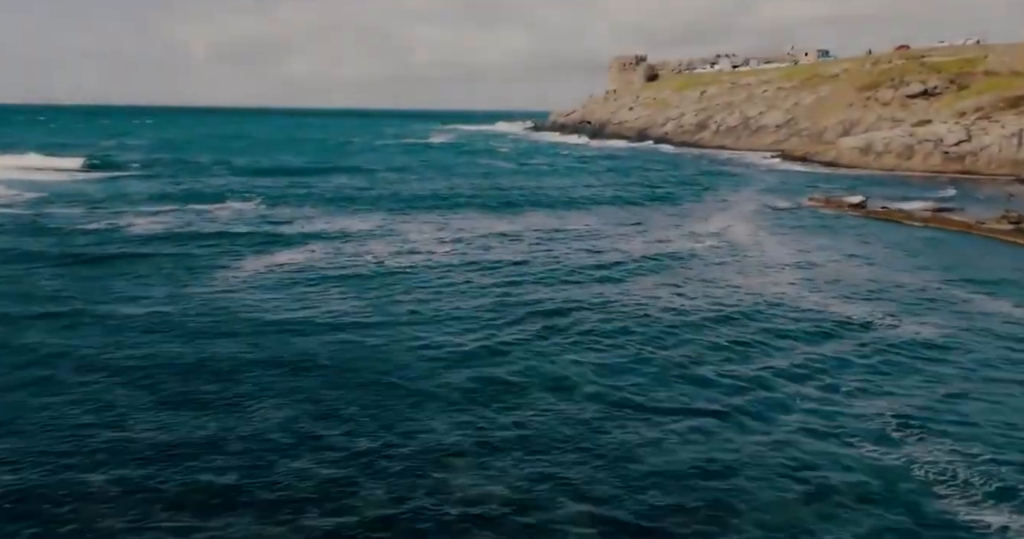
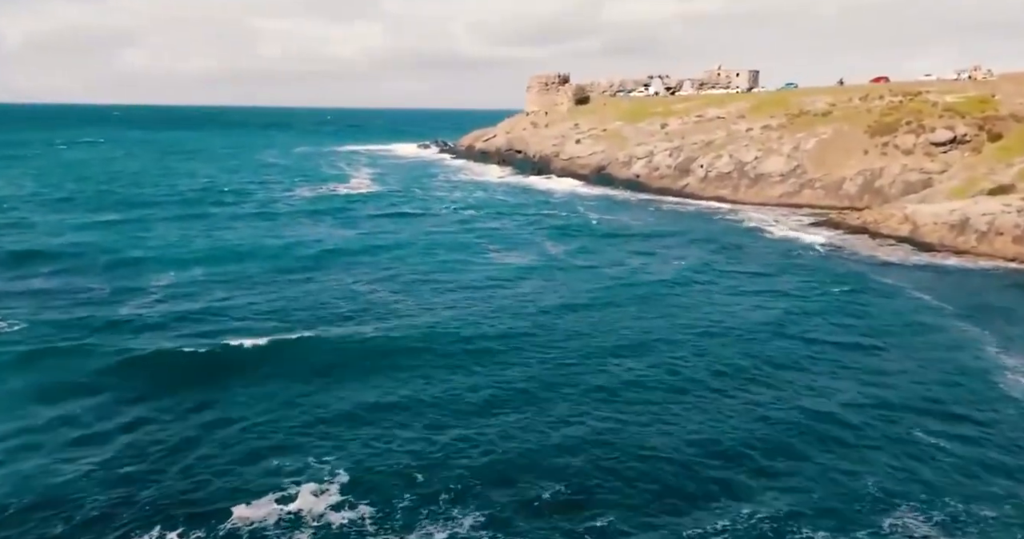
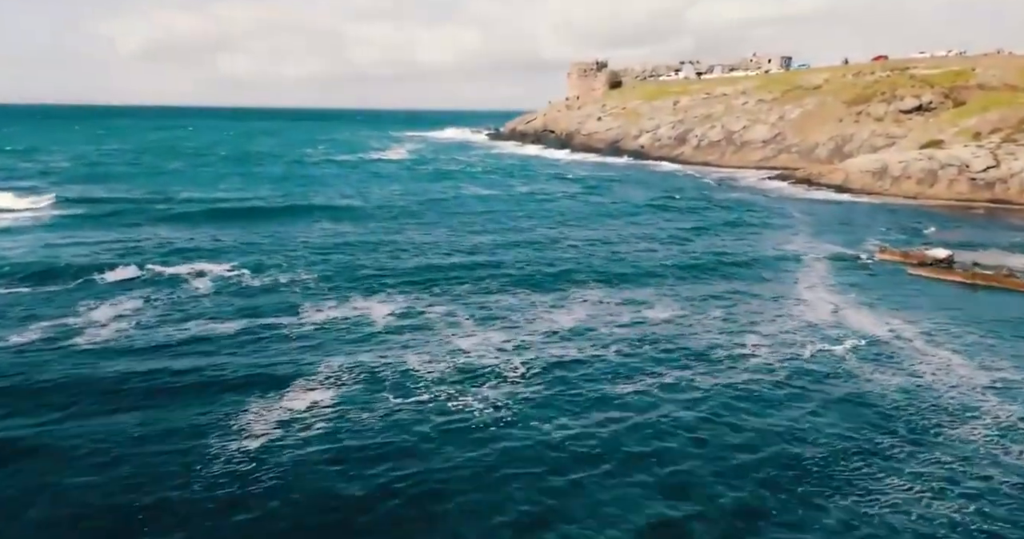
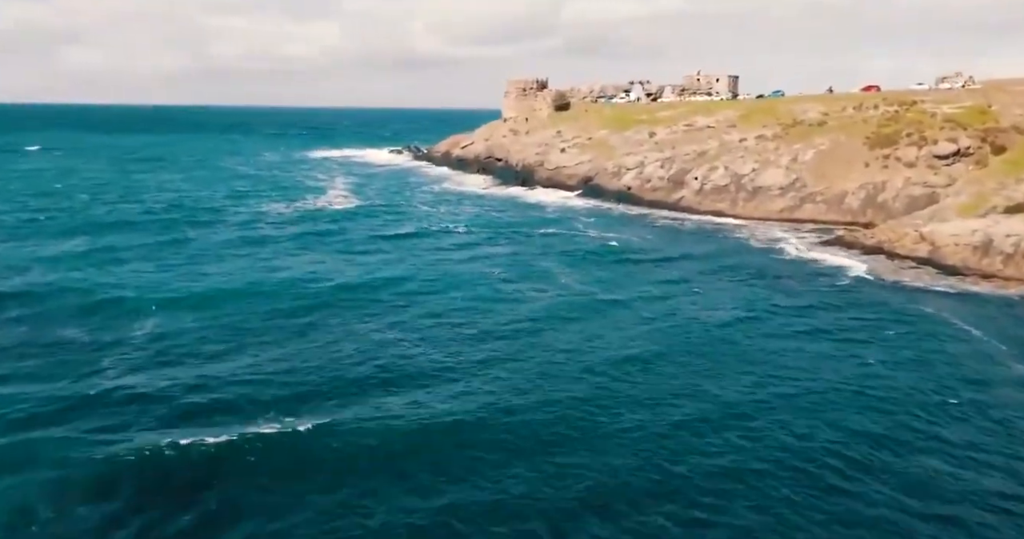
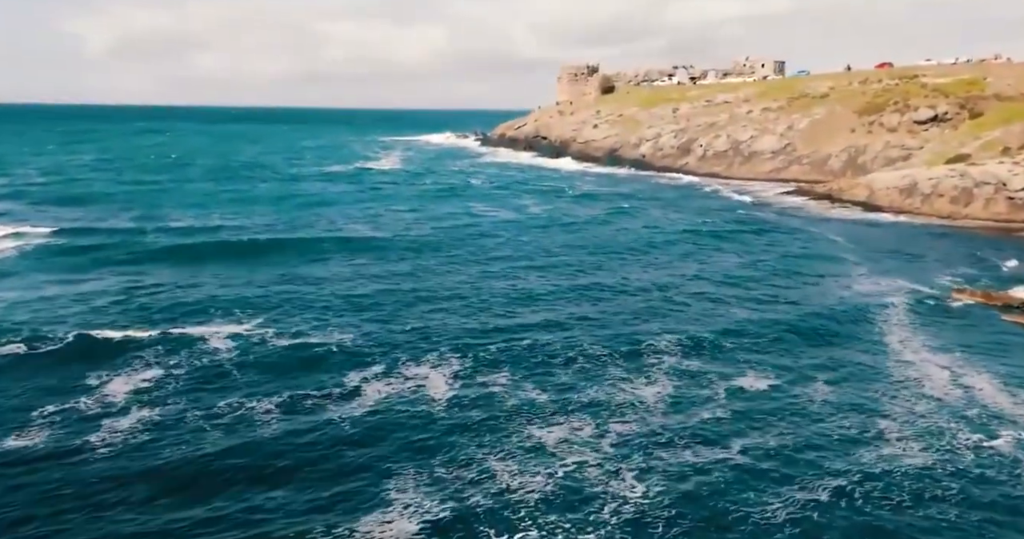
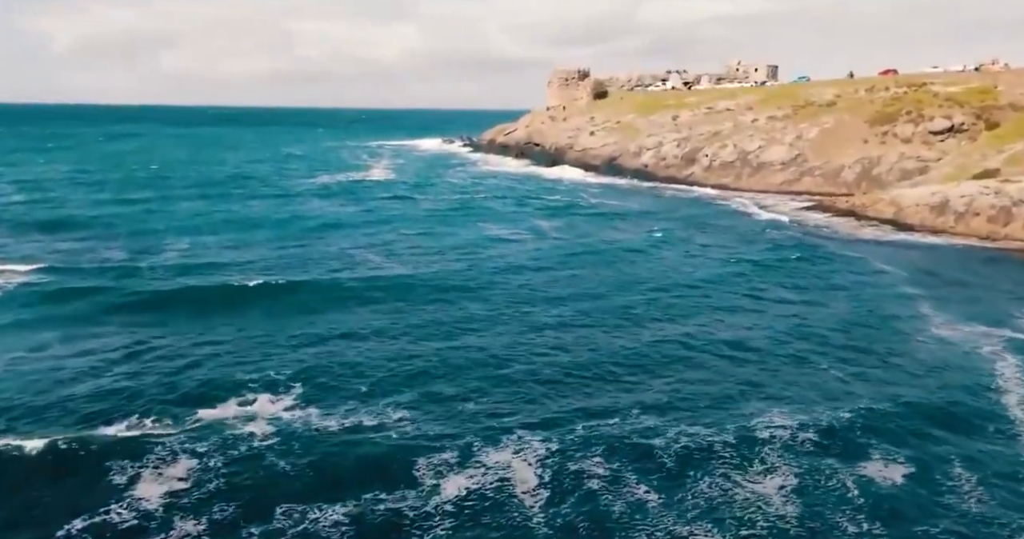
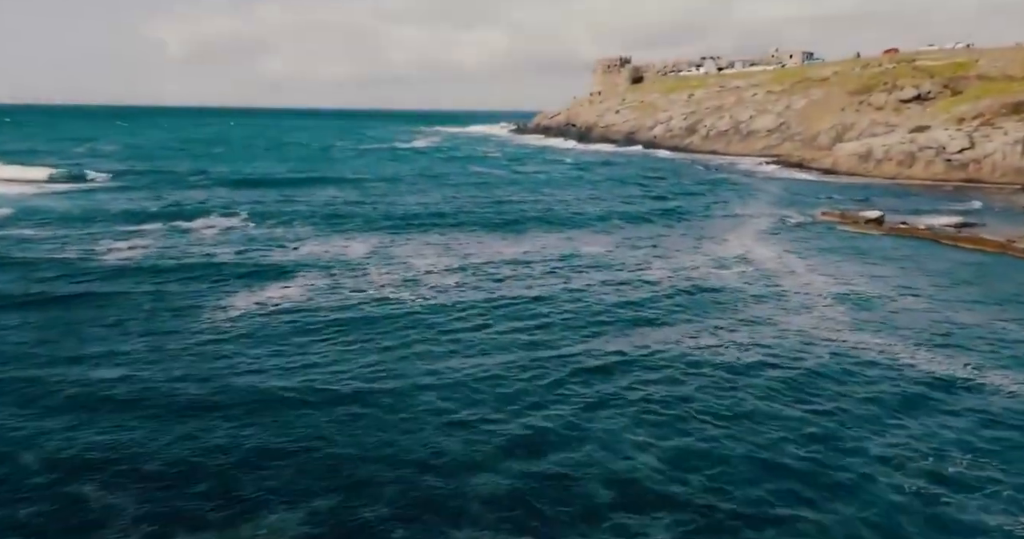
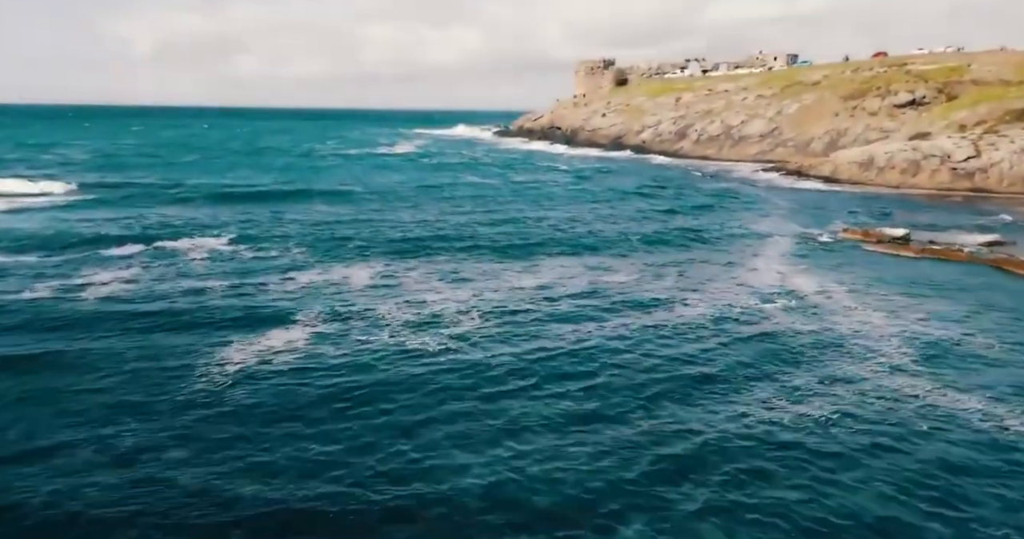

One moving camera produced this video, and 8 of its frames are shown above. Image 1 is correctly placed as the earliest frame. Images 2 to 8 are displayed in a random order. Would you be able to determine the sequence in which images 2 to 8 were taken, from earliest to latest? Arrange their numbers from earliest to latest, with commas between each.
7, 8, 3, 5, 6, 2, 4
